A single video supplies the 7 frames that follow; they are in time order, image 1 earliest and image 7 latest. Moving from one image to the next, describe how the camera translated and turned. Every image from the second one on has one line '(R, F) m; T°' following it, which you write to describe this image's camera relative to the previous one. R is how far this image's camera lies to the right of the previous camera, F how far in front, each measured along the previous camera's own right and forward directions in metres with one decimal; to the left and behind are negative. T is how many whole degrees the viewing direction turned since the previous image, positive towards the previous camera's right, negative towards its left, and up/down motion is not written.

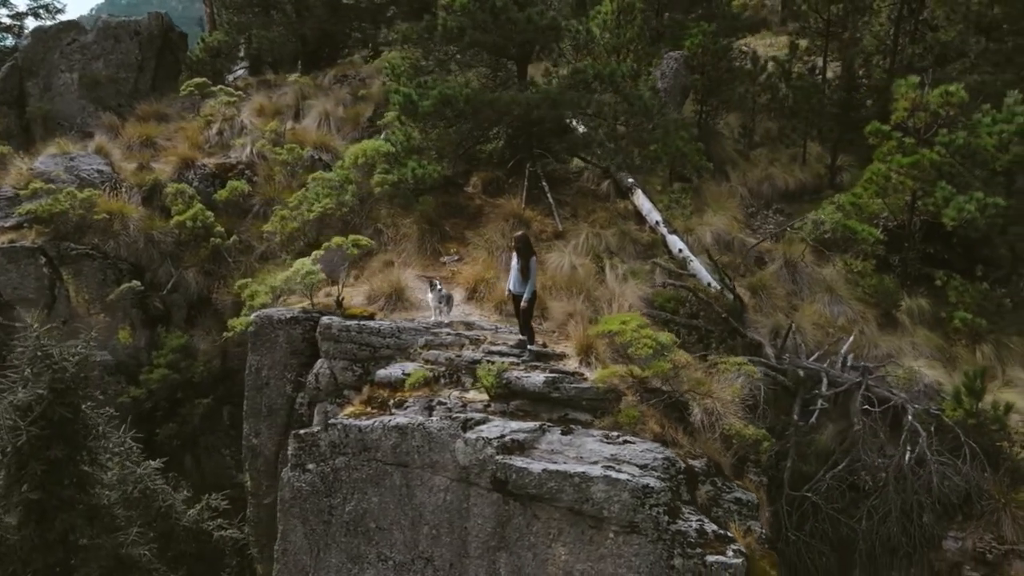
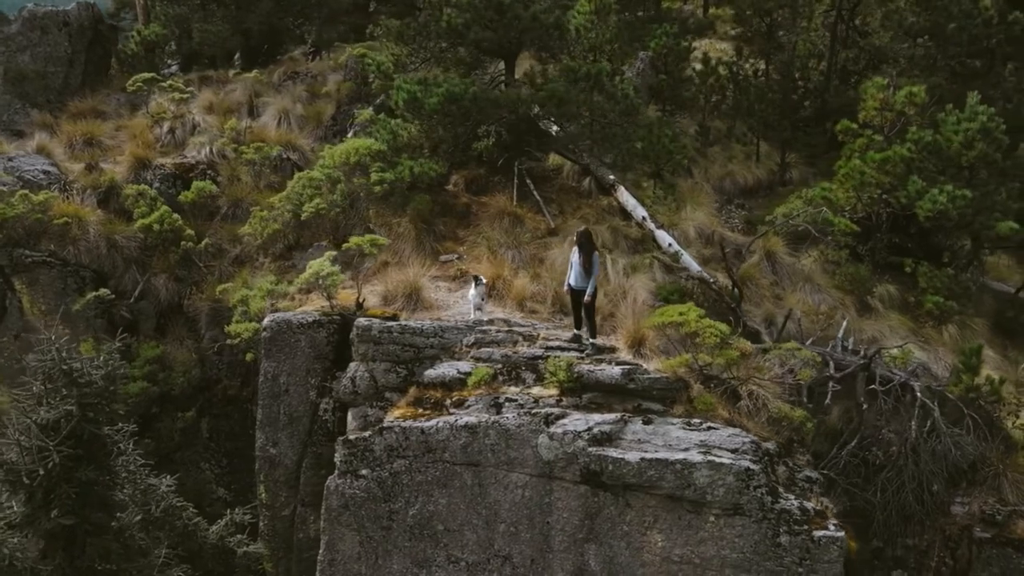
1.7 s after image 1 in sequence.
(-1.1, +0.1) m; +8°
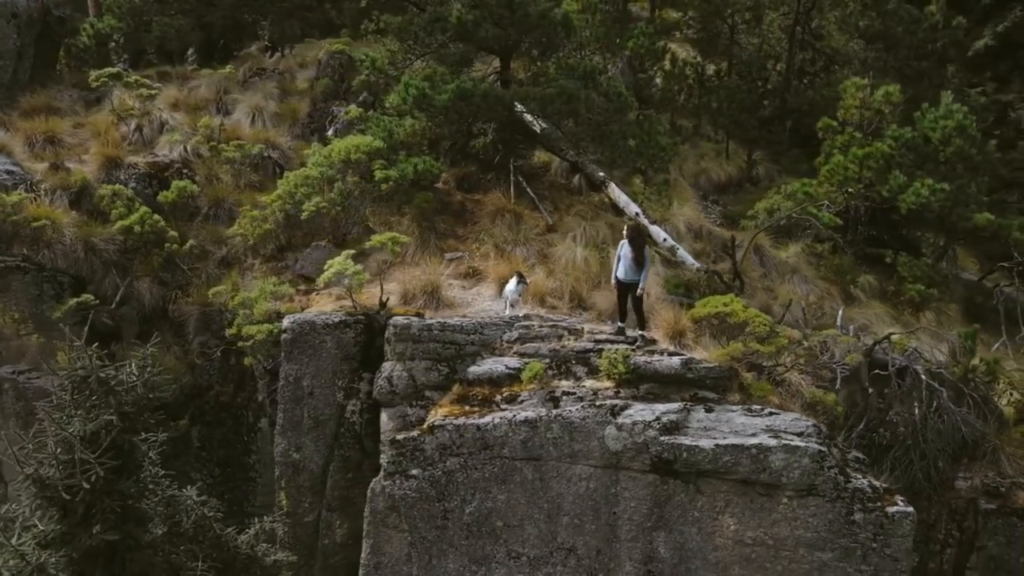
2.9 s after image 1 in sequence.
(-0.9, 0.0) m; +6°
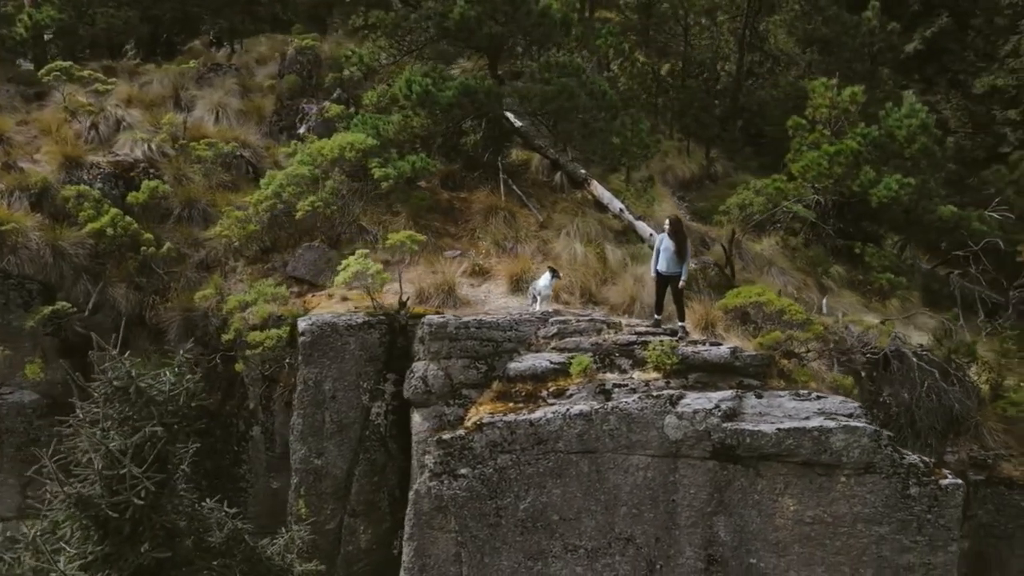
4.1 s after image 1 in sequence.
(-0.9, 0.0) m; +6°
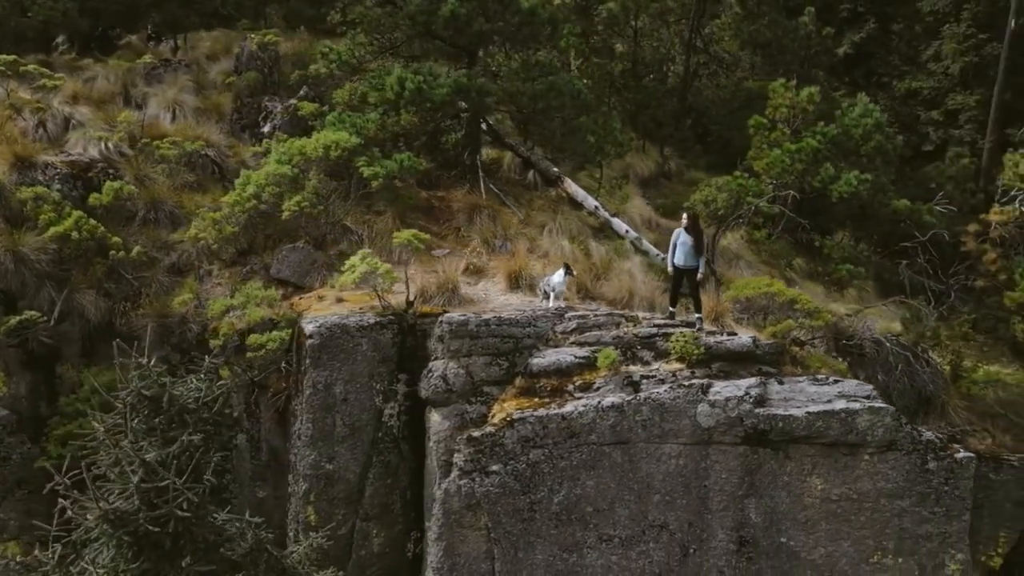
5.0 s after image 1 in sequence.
(-0.8, 0.0) m; +6°
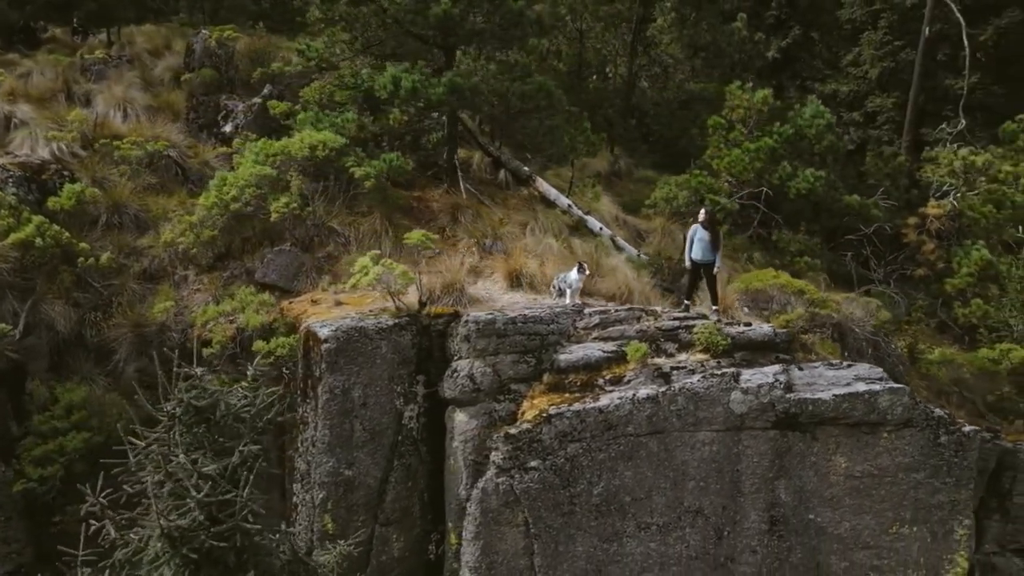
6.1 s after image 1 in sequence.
(-0.9, 0.0) m; +7°
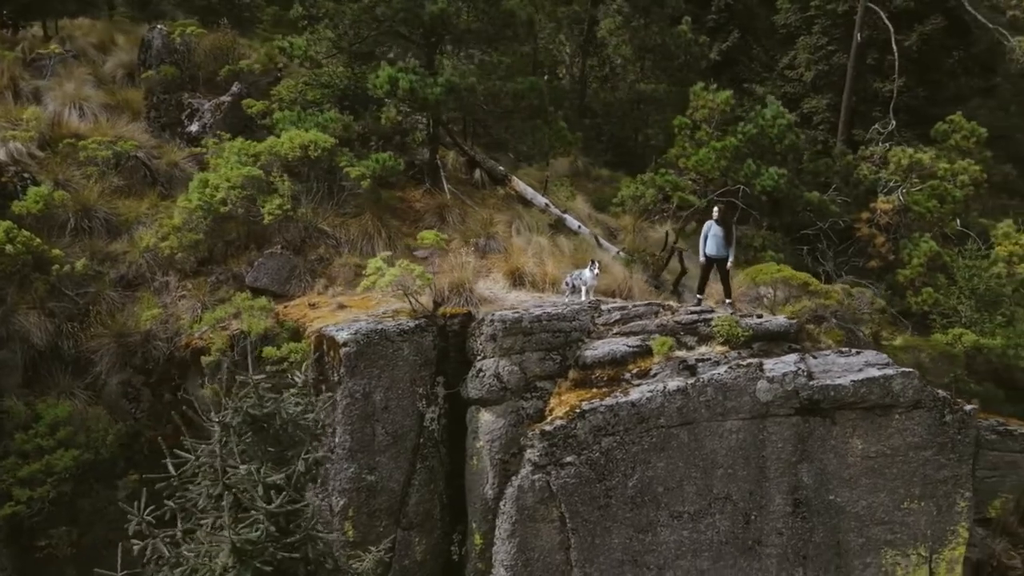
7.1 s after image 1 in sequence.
(-0.8, 0.0) m; +6°
